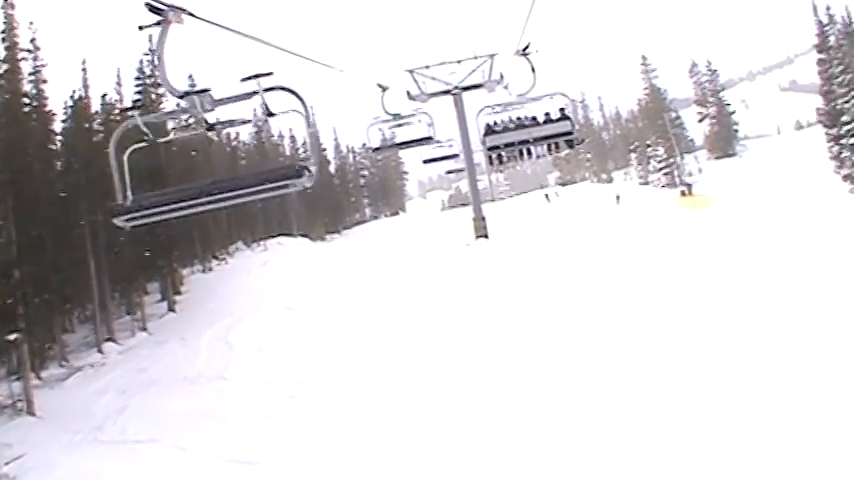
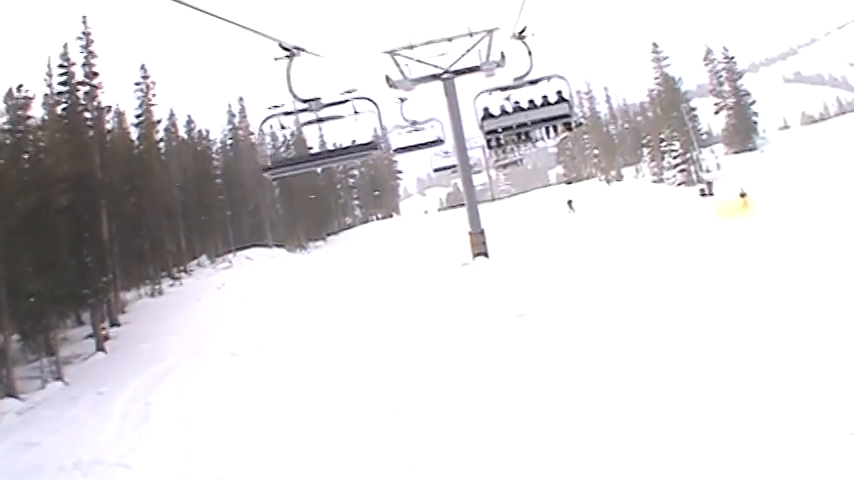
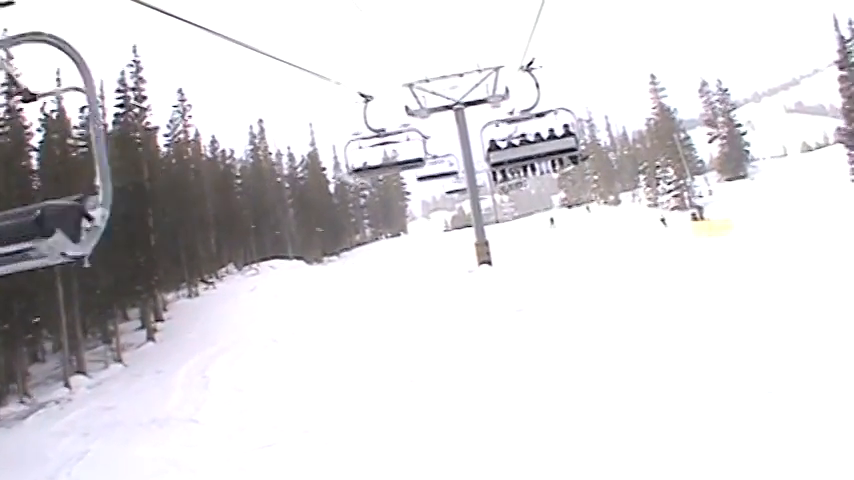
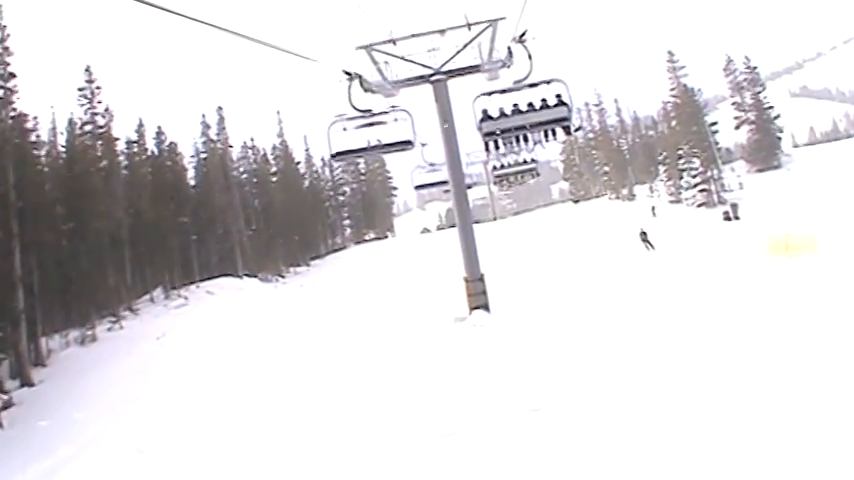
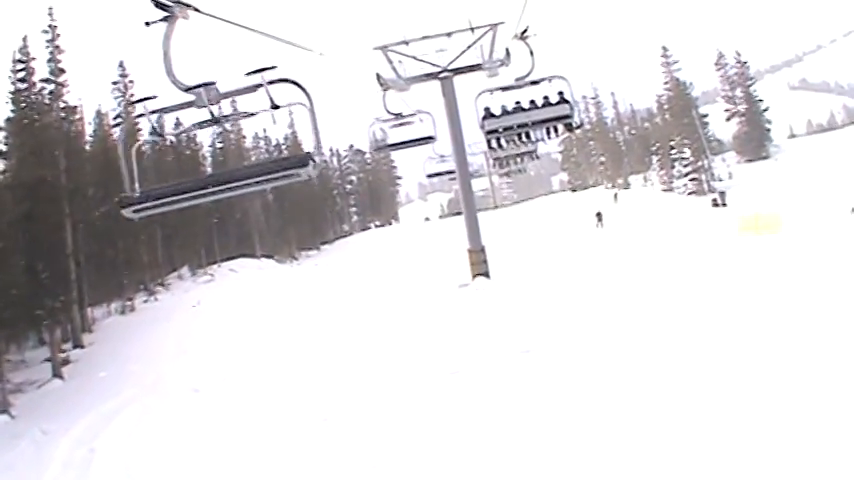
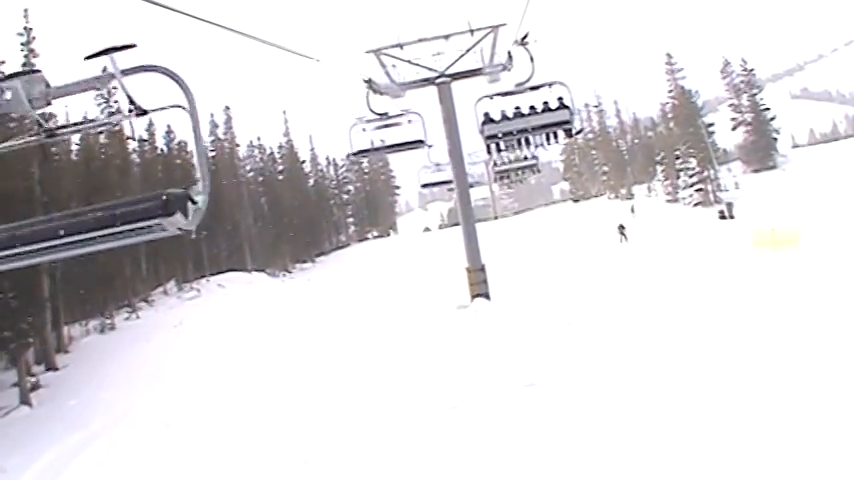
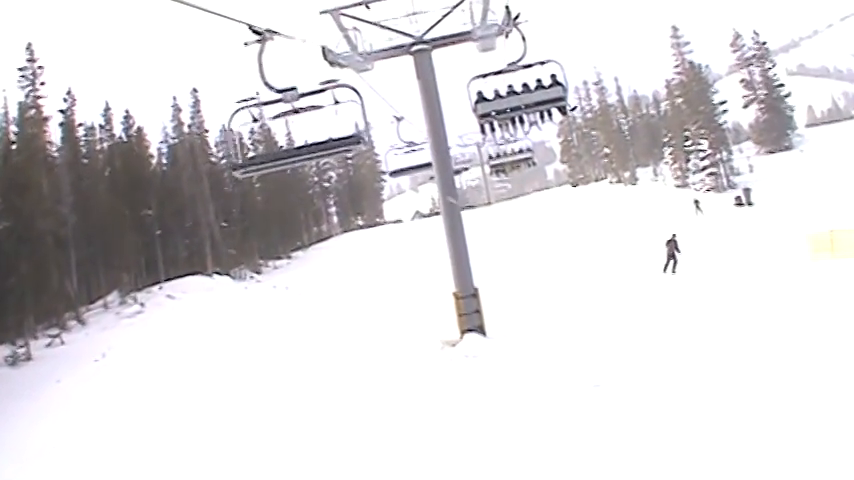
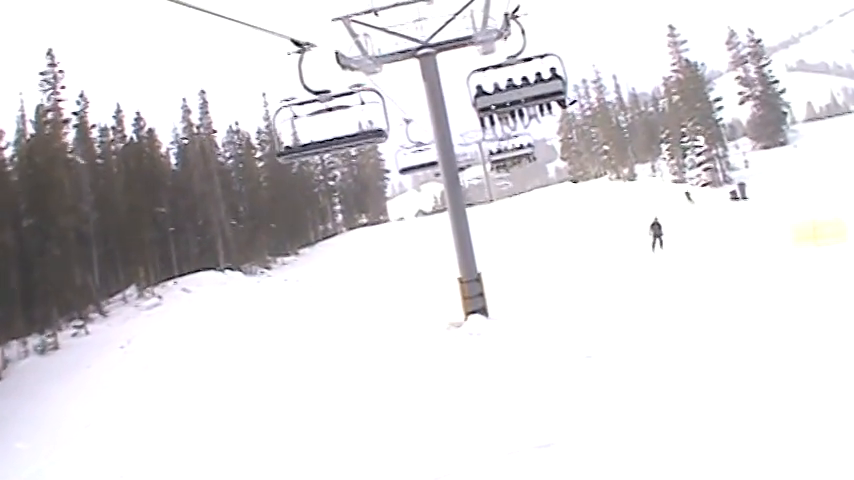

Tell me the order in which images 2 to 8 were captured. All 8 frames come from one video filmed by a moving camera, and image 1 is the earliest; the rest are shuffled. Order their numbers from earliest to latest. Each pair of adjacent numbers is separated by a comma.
3, 2, 5, 6, 4, 8, 7
